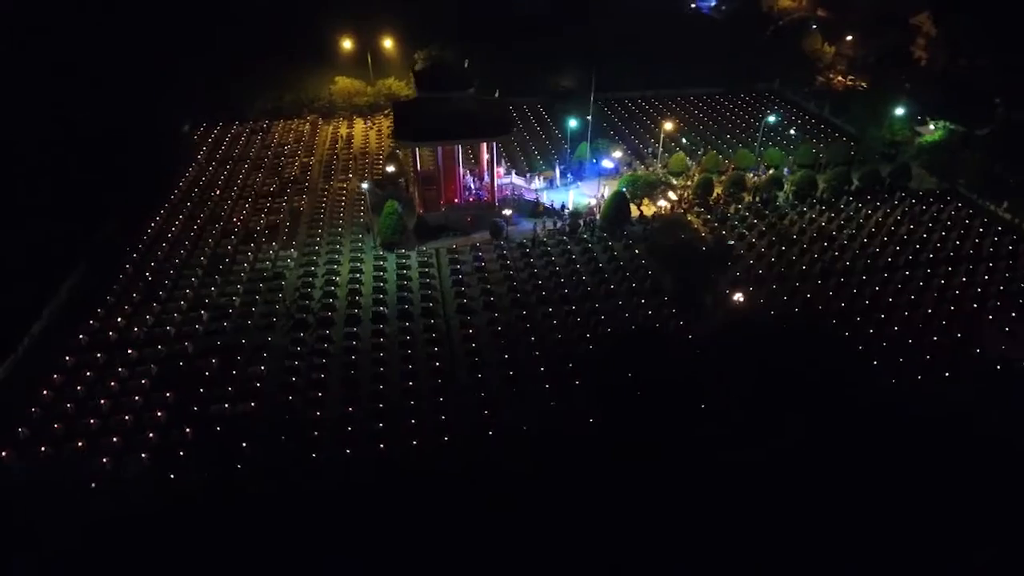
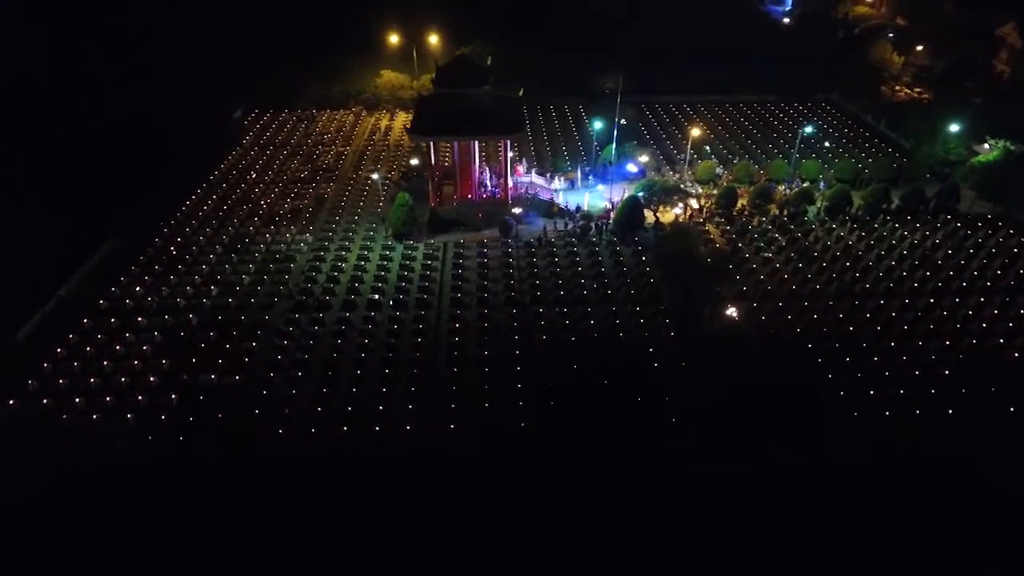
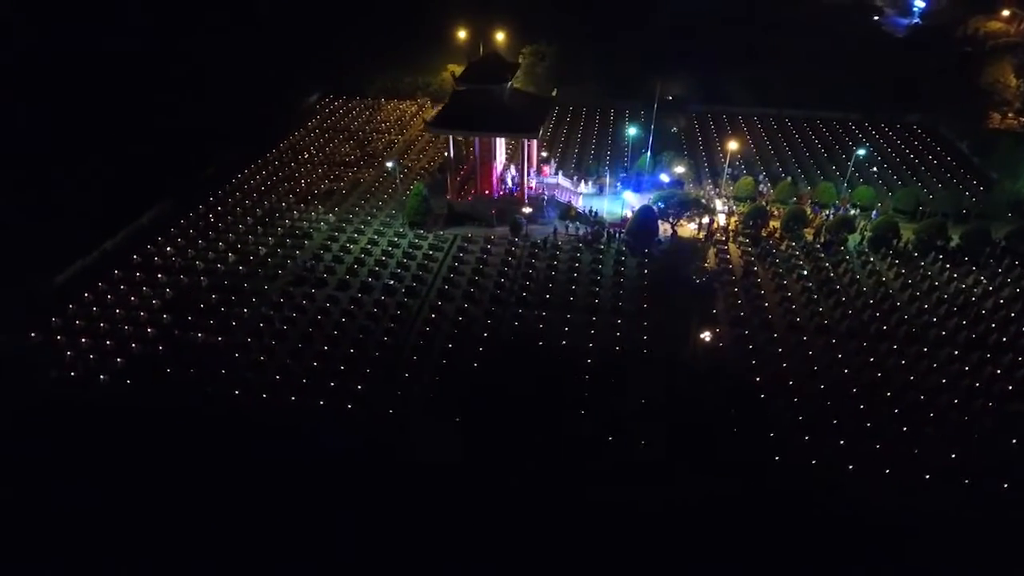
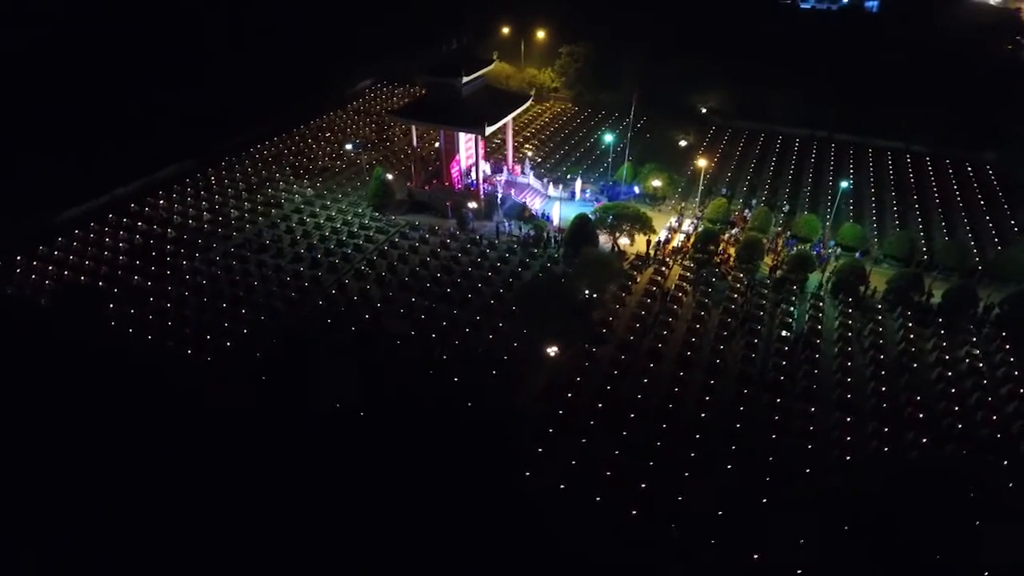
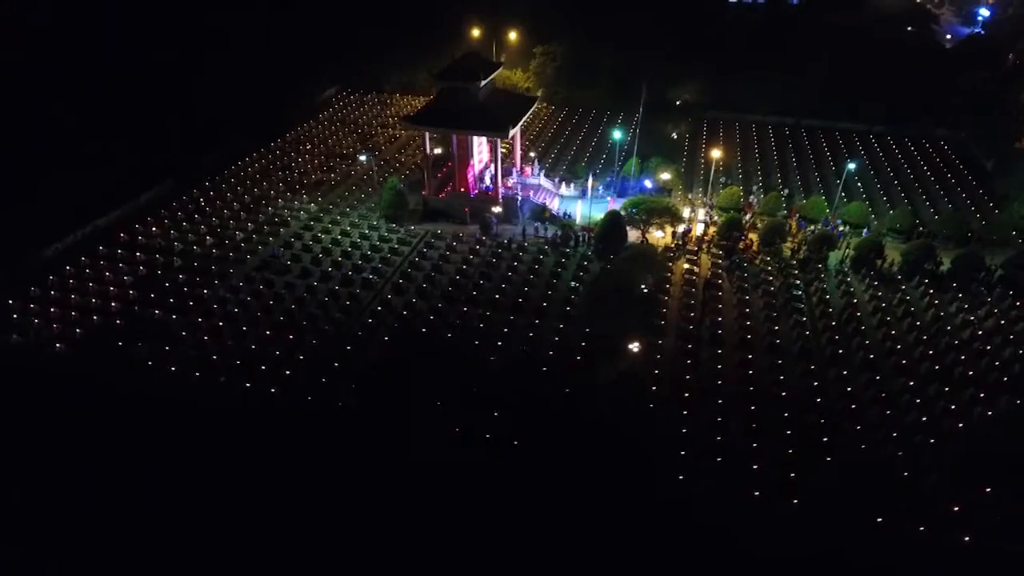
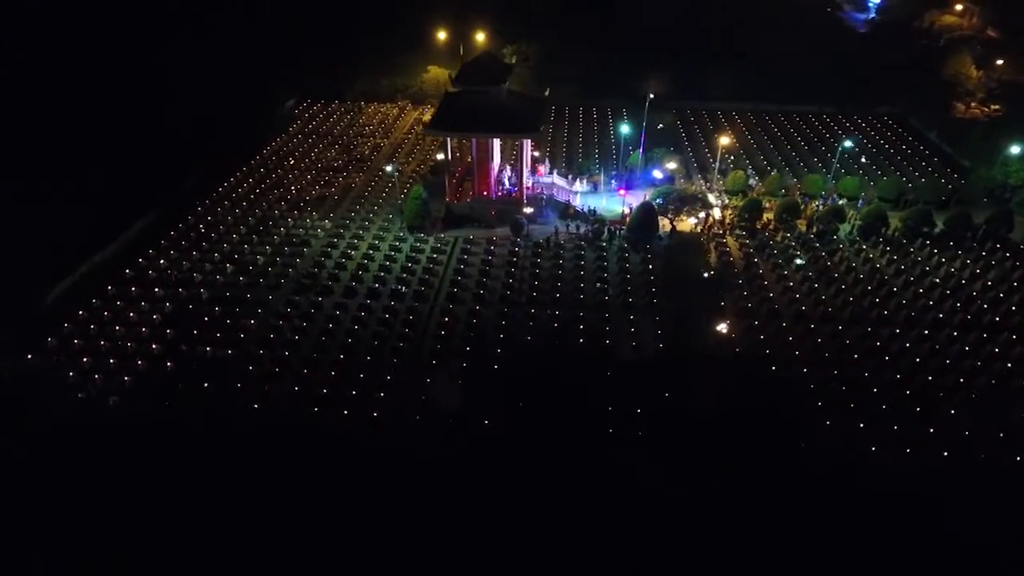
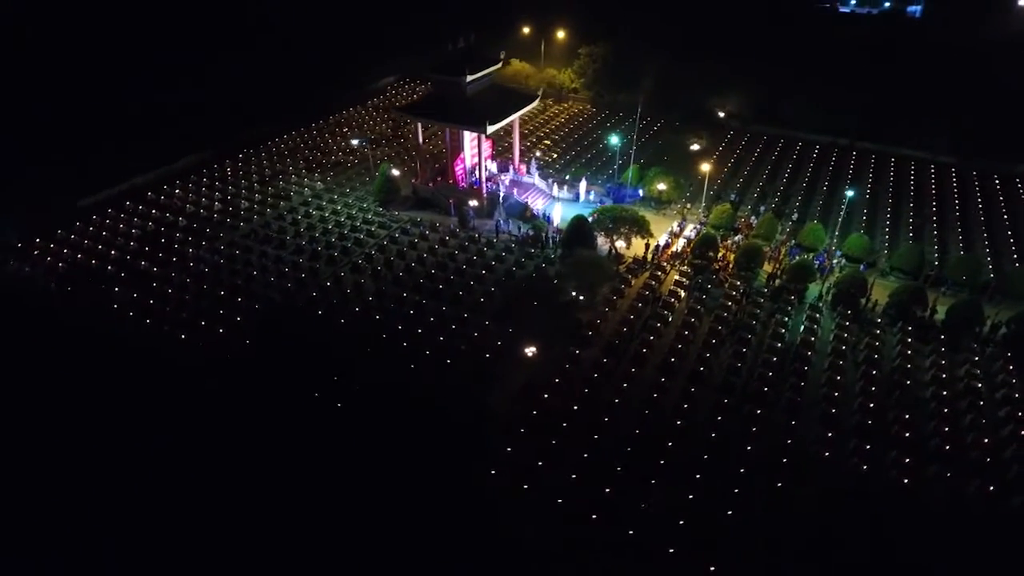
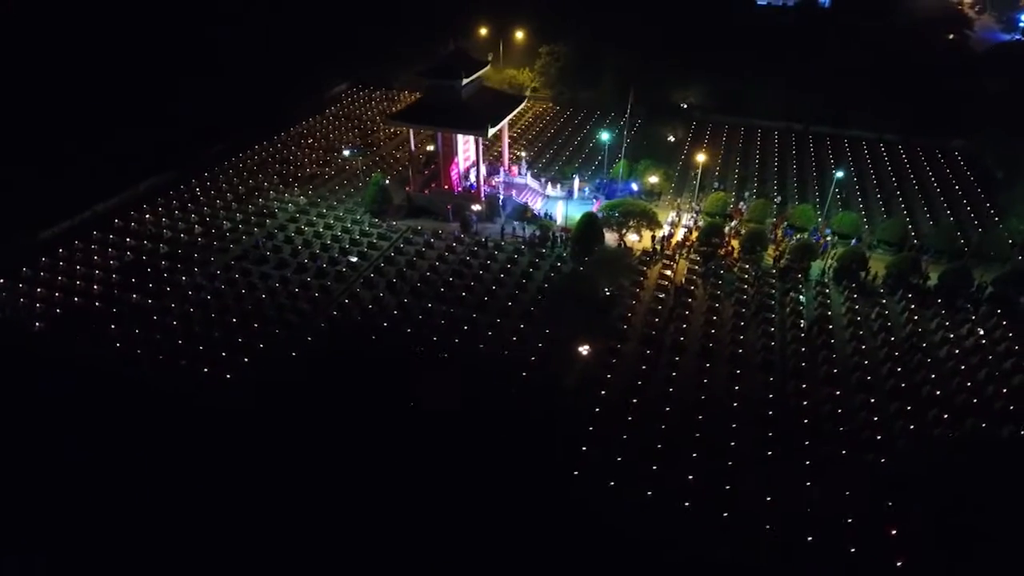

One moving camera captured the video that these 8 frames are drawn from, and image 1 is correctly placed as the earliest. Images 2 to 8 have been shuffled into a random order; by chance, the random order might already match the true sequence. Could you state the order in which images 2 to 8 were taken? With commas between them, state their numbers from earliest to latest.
2, 6, 3, 5, 8, 4, 7
